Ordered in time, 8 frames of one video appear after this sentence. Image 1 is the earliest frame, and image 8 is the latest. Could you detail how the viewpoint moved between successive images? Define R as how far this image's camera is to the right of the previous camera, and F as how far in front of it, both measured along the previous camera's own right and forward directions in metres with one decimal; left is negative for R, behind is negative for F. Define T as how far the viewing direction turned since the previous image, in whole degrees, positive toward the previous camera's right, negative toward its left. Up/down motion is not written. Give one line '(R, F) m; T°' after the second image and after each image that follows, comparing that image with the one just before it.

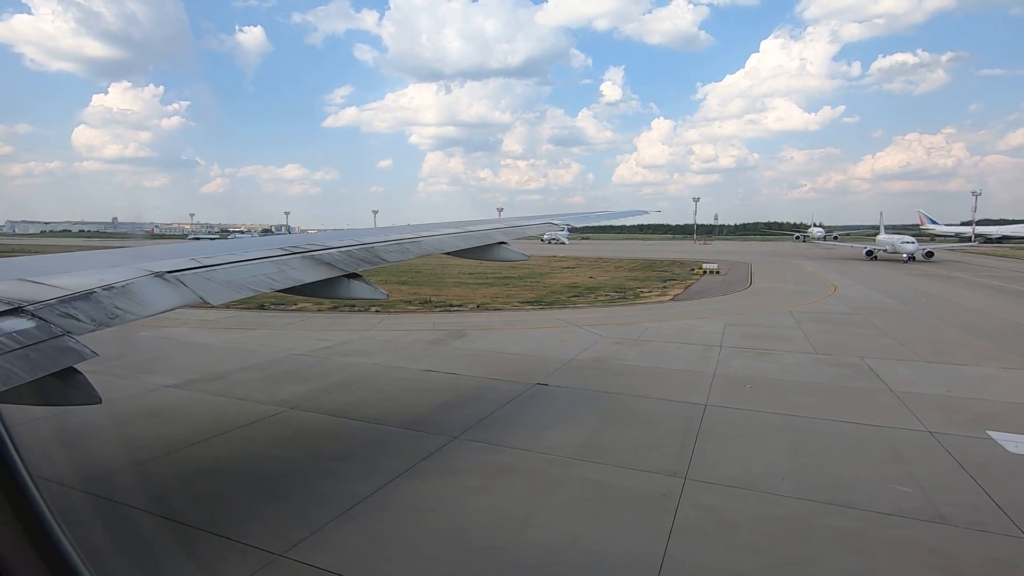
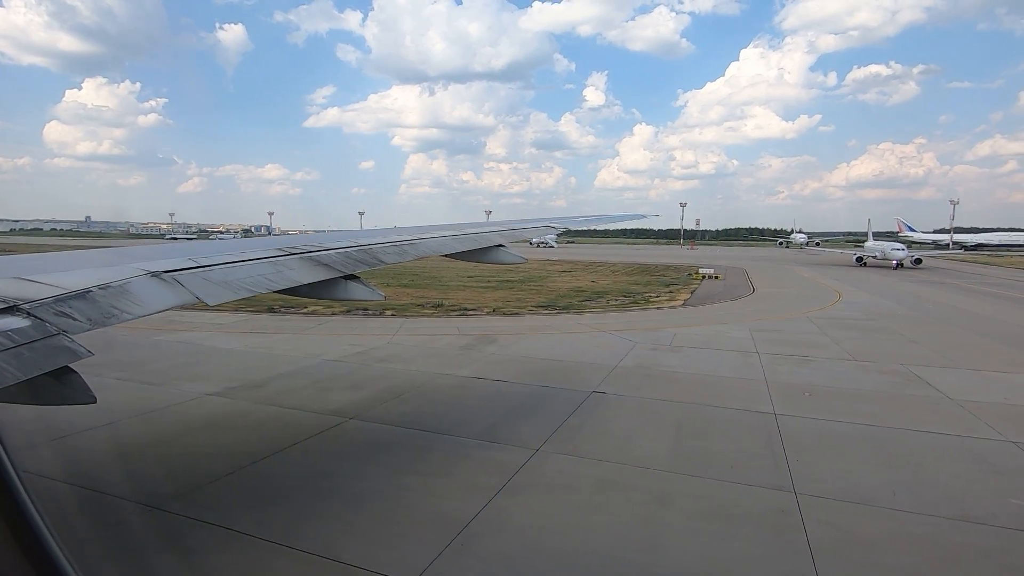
(-1.2, +0.3) m; +2°
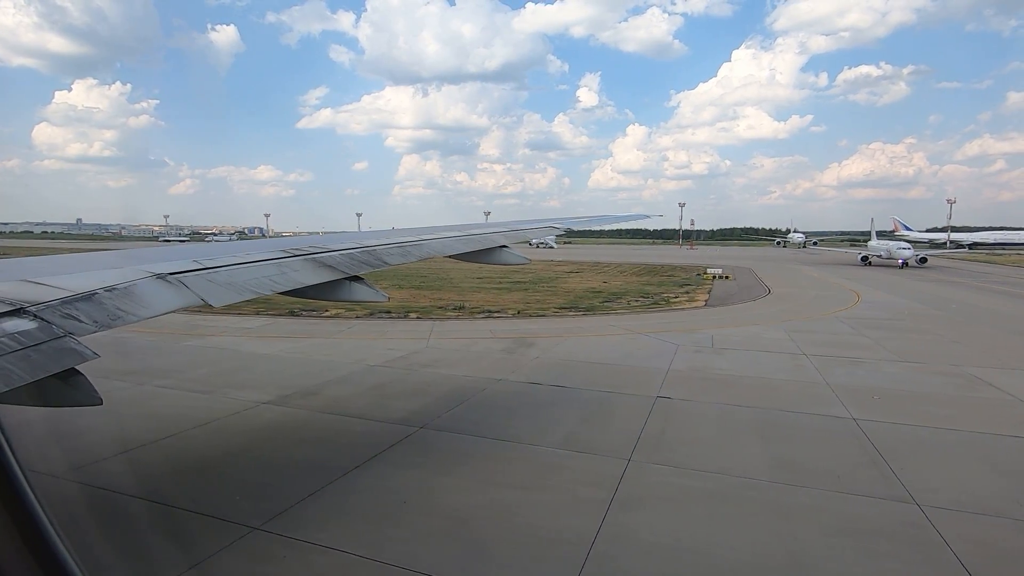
(-1.0, +0.3) m; +1°
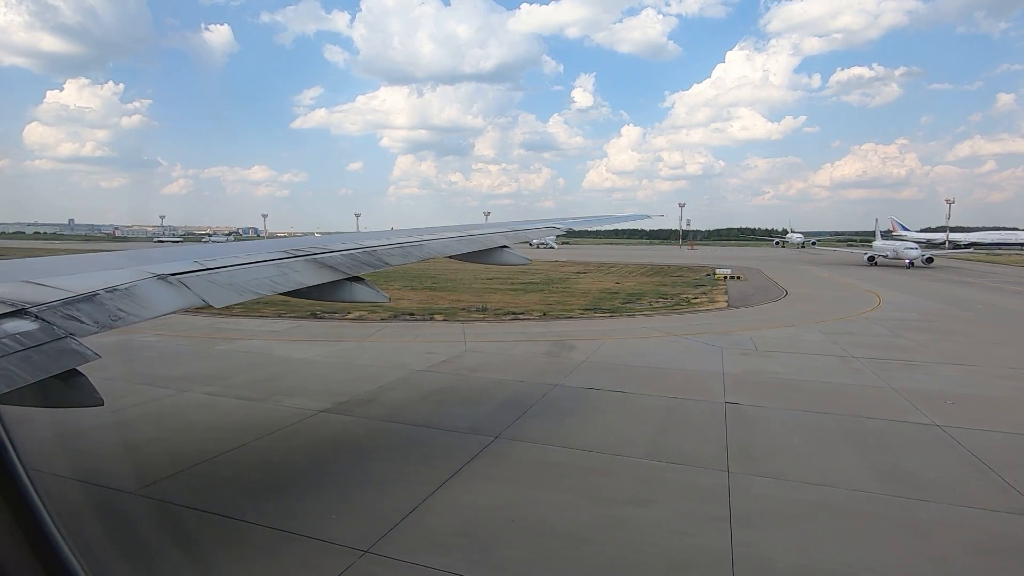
(-1.0, +0.3) m; 0°
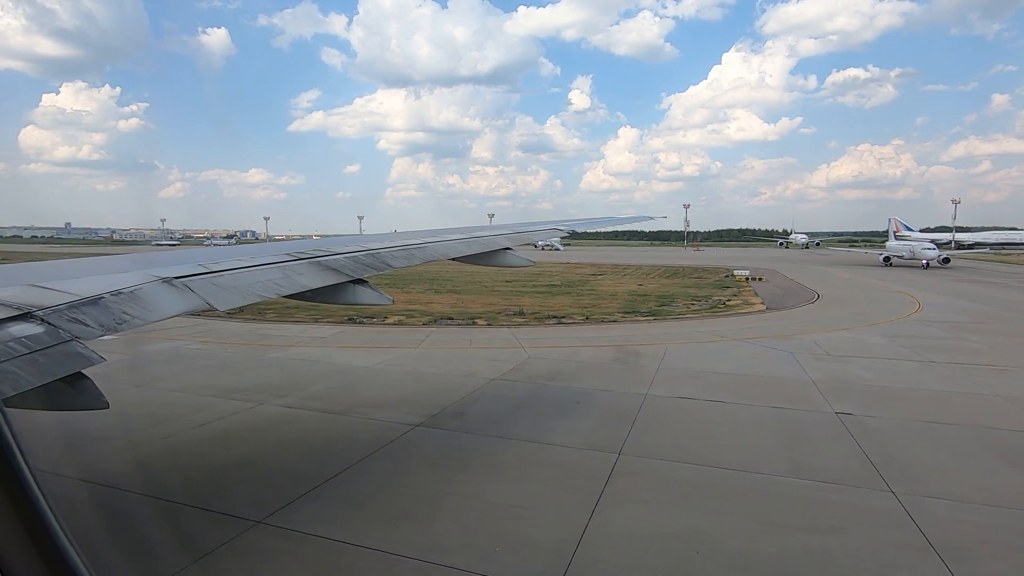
(-1.4, +0.5) m; 0°
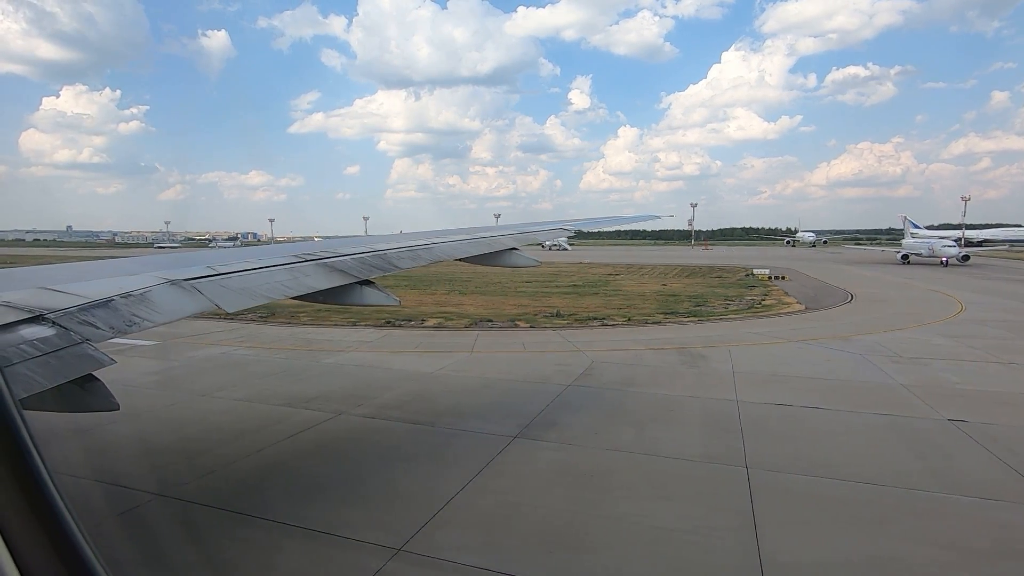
(-1.3, +0.4) m; 0°
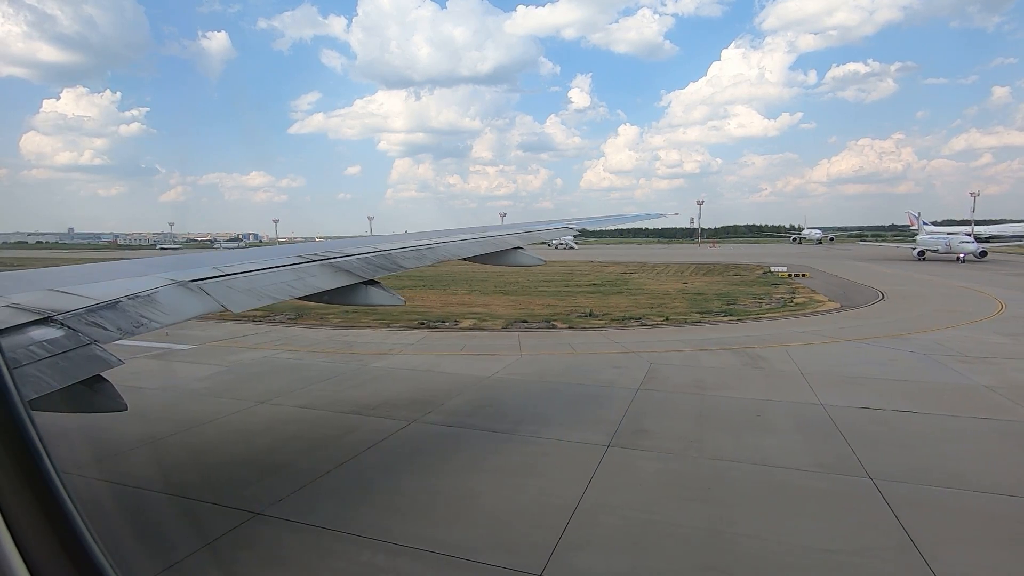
(-1.0, +0.4) m; 0°
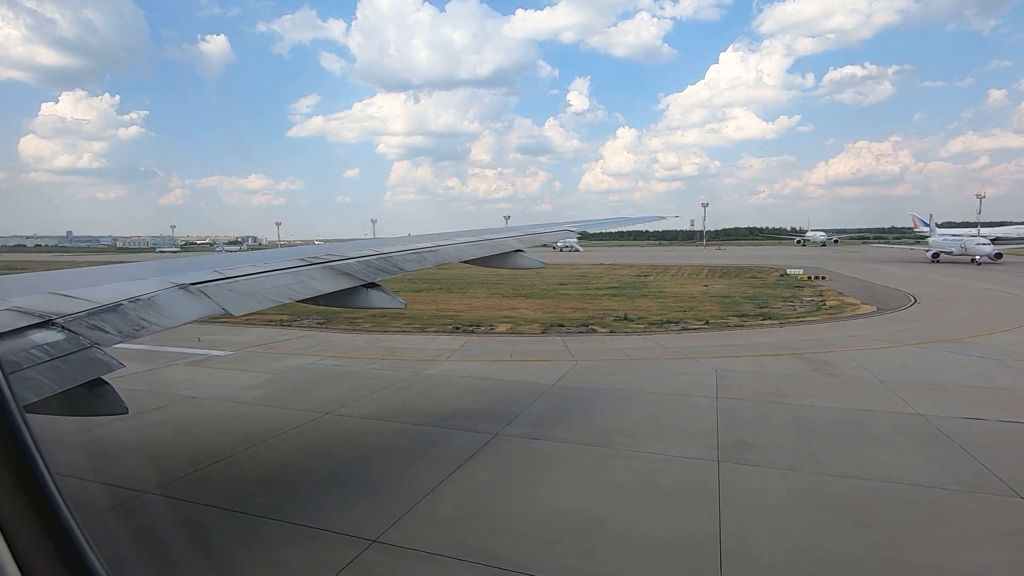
(-1.1, +0.5) m; 0°
